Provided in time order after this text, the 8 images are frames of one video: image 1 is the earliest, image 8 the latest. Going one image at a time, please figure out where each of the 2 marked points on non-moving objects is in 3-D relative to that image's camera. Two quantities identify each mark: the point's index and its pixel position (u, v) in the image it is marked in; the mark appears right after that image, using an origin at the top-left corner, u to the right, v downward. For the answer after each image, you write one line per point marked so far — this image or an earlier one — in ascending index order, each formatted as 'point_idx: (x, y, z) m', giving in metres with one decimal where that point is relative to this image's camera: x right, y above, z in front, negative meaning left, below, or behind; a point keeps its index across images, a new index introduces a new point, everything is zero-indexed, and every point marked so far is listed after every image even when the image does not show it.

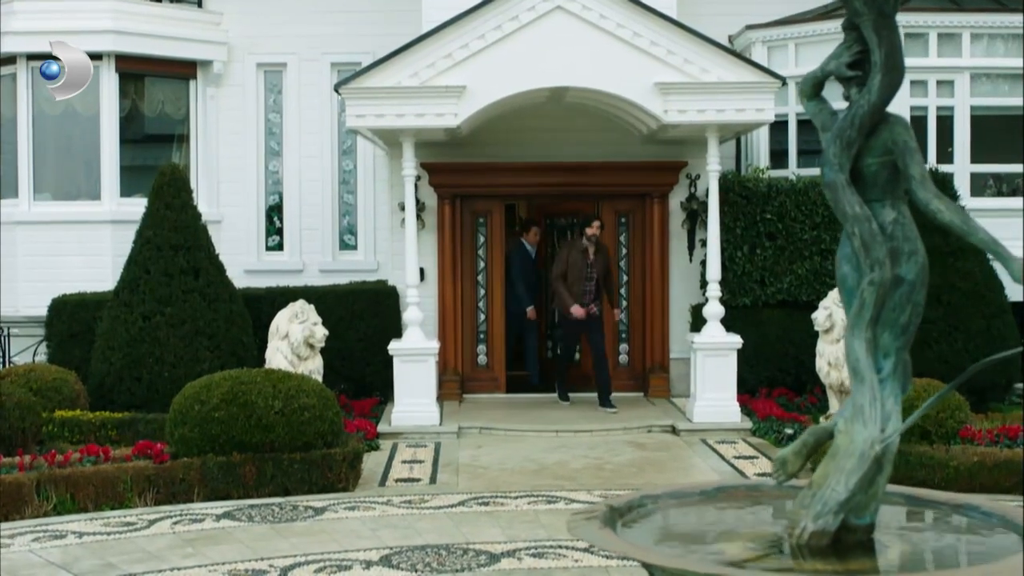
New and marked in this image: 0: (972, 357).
0: (+3.8, -0.6, +11.7) m
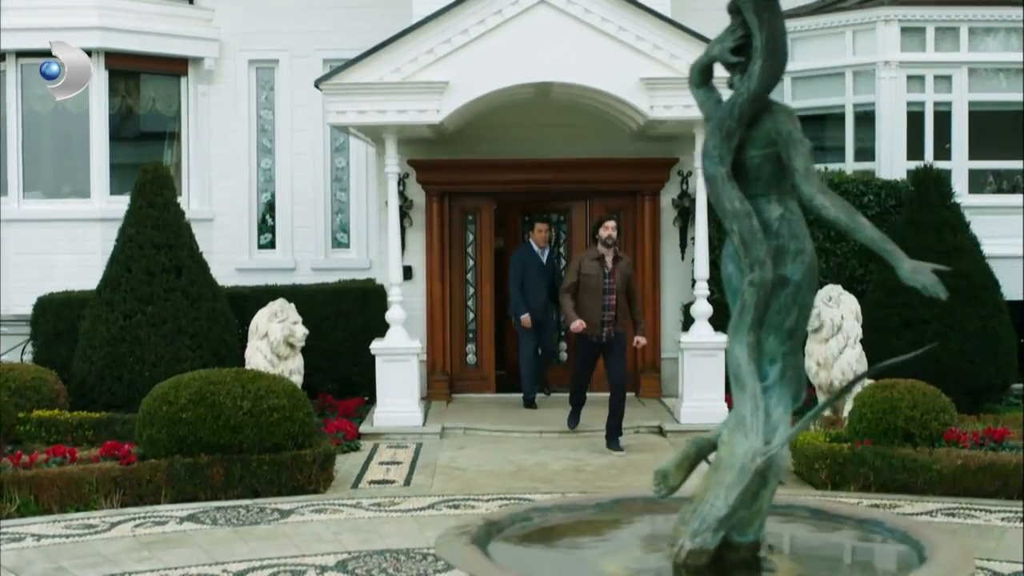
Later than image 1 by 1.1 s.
0: (+3.7, -0.6, +11.5) m
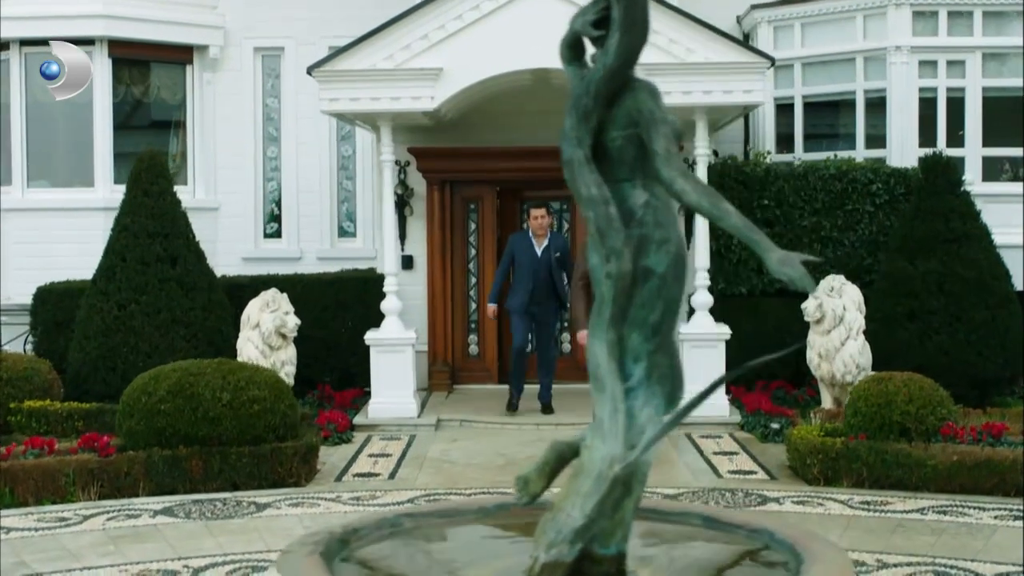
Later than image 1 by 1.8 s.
0: (+3.6, -0.5, +11.2) m
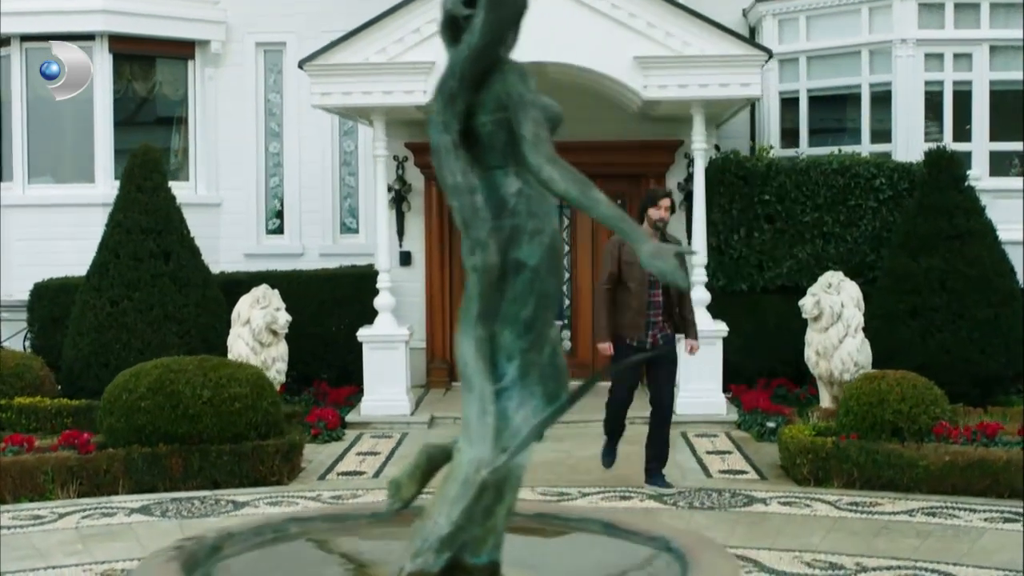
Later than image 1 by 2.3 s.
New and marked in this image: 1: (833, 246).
0: (+3.6, -0.5, +11.0) m
1: (+2.7, +0.4, +12.0) m
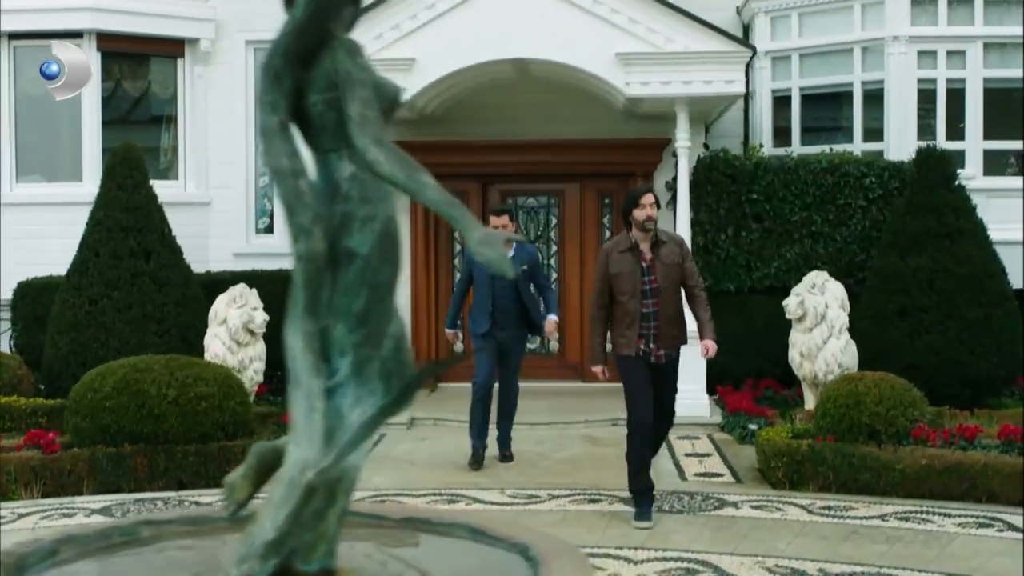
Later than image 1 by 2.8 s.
0: (+3.4, -0.5, +10.8) m
1: (+2.6, +0.3, +11.8) m
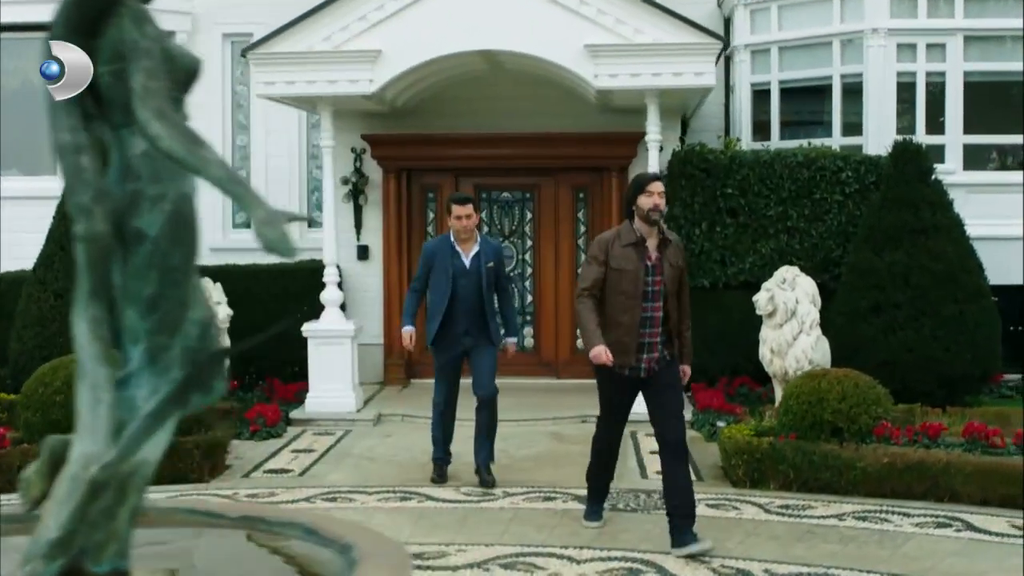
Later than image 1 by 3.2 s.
0: (+3.2, -0.4, +10.6) m
1: (+2.3, +0.4, +11.6) m
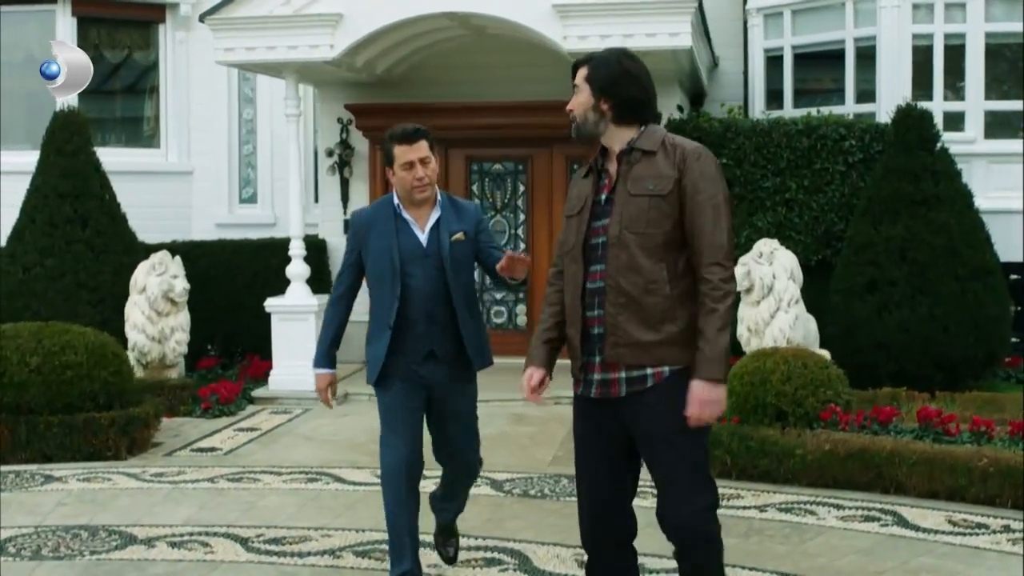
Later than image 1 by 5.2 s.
0: (+3.0, -0.3, +9.9) m
1: (+2.2, +0.6, +10.9) m
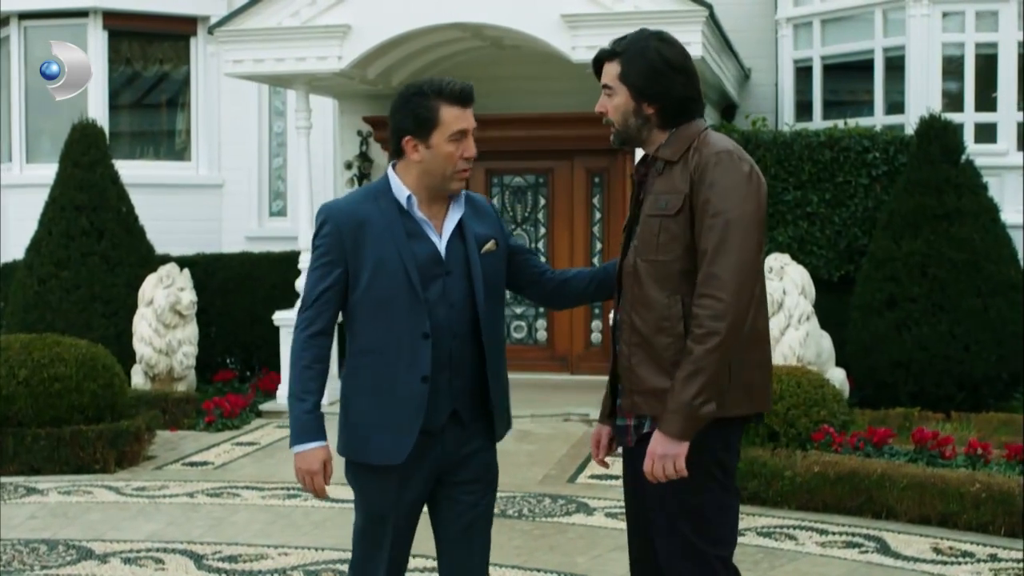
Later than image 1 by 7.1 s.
0: (+3.0, -0.4, +9.5) m
1: (+2.3, +0.4, +10.6) m
